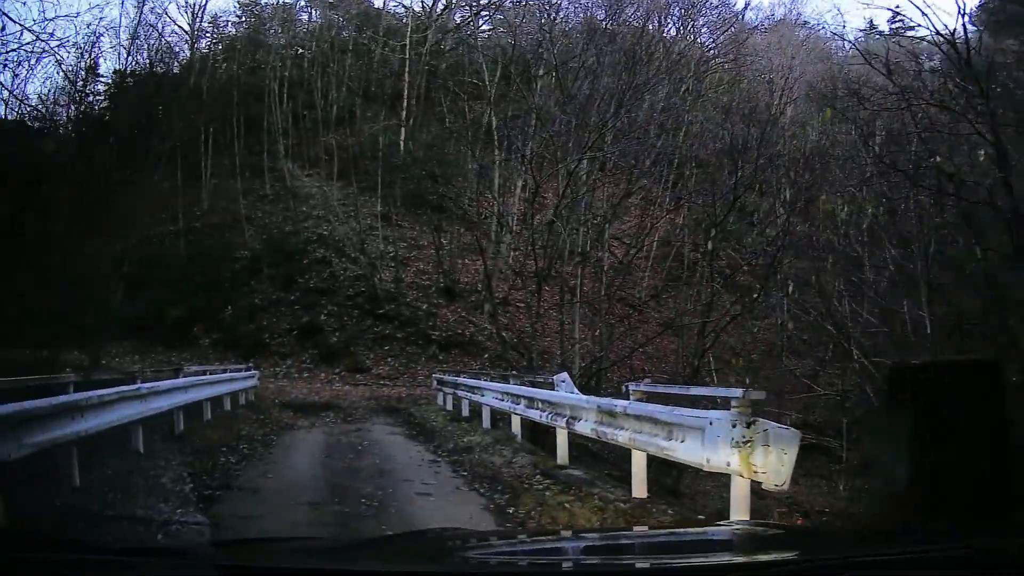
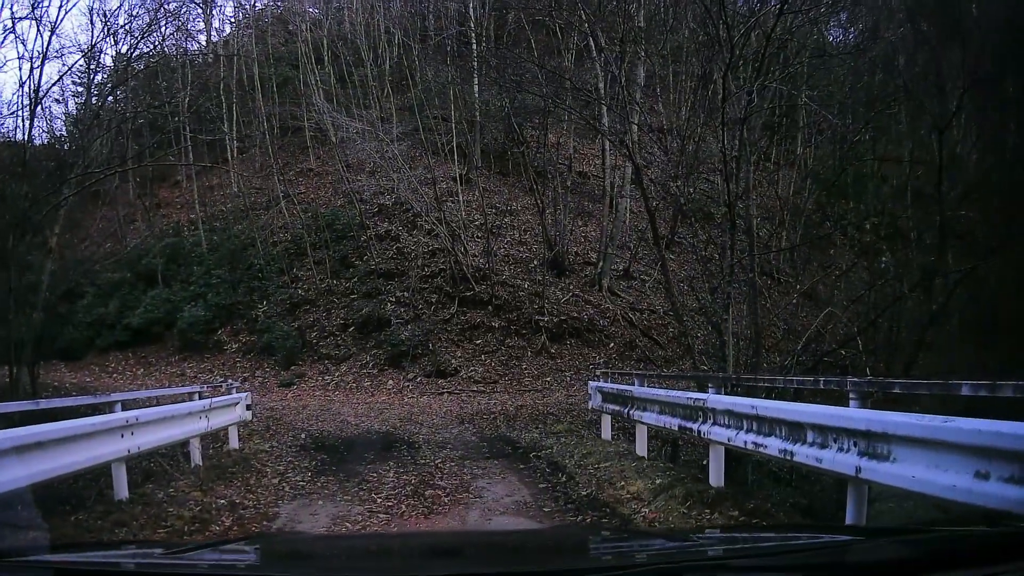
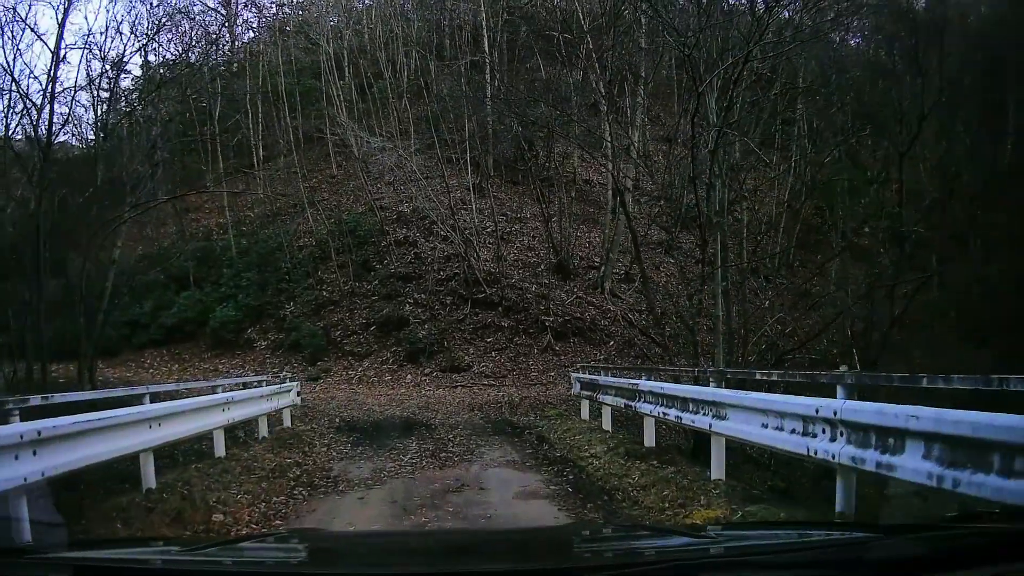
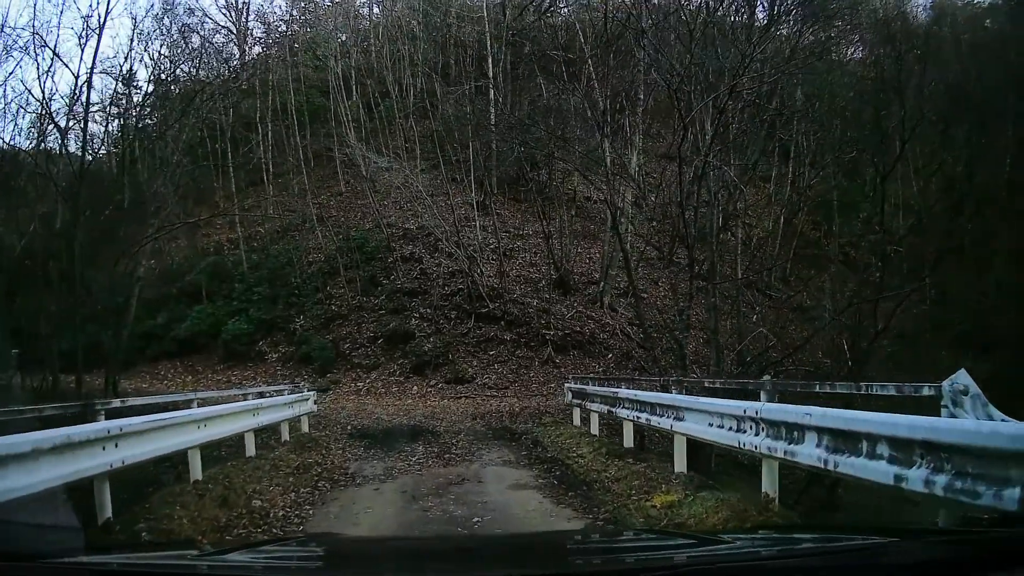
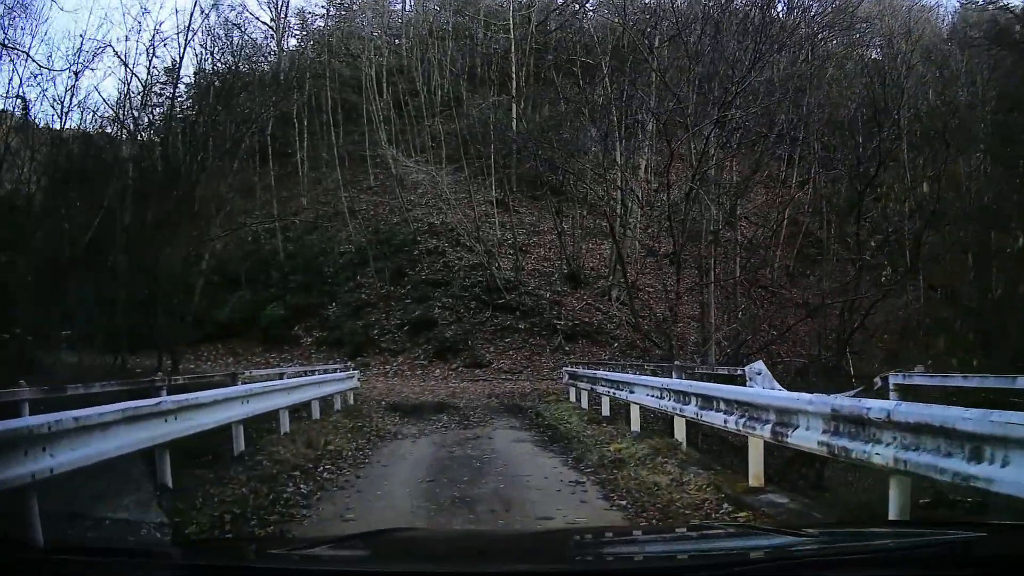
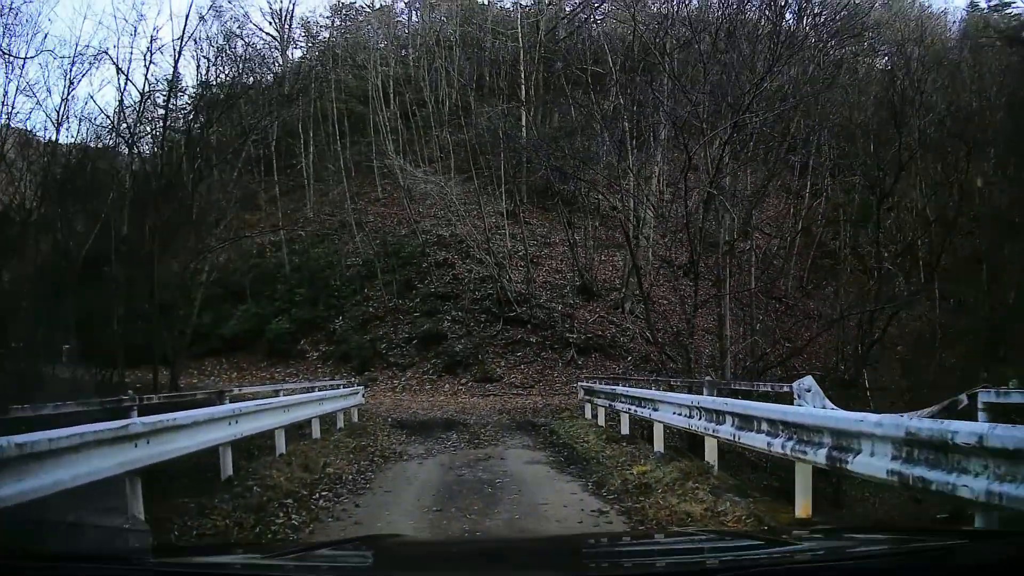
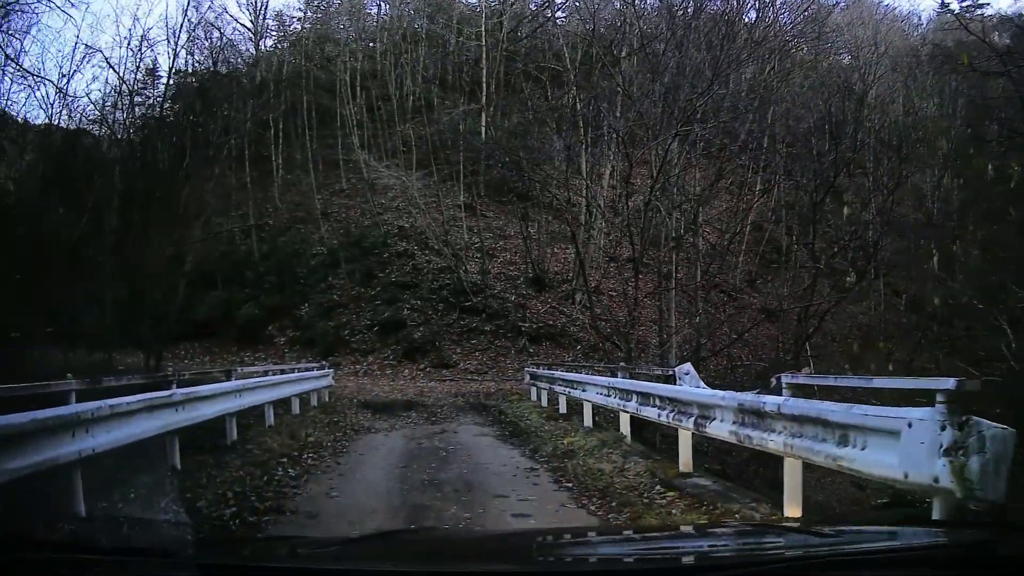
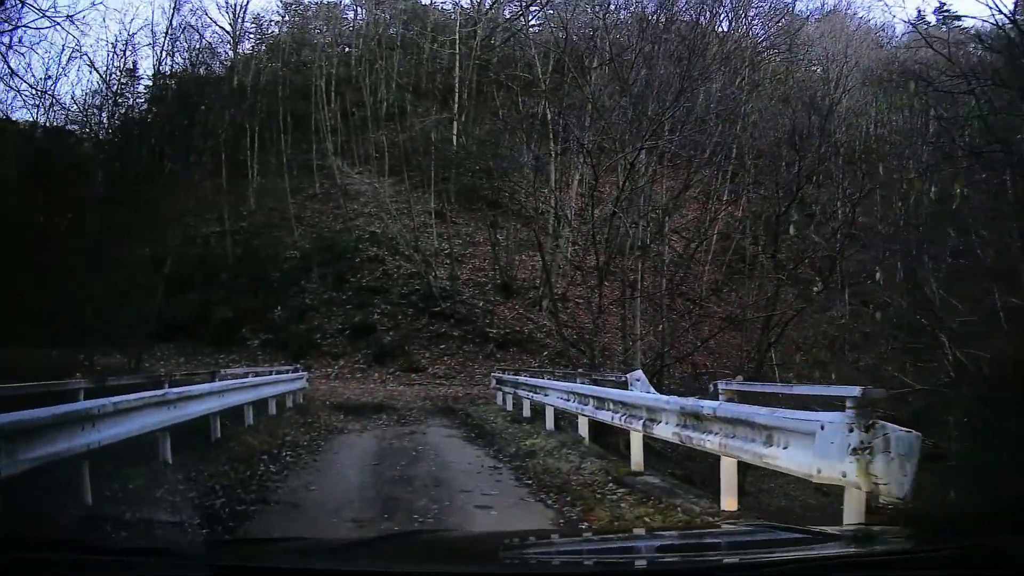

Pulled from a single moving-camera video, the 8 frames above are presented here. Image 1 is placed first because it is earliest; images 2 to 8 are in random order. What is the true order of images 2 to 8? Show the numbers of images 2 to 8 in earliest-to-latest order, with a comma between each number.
8, 7, 5, 6, 4, 3, 2
